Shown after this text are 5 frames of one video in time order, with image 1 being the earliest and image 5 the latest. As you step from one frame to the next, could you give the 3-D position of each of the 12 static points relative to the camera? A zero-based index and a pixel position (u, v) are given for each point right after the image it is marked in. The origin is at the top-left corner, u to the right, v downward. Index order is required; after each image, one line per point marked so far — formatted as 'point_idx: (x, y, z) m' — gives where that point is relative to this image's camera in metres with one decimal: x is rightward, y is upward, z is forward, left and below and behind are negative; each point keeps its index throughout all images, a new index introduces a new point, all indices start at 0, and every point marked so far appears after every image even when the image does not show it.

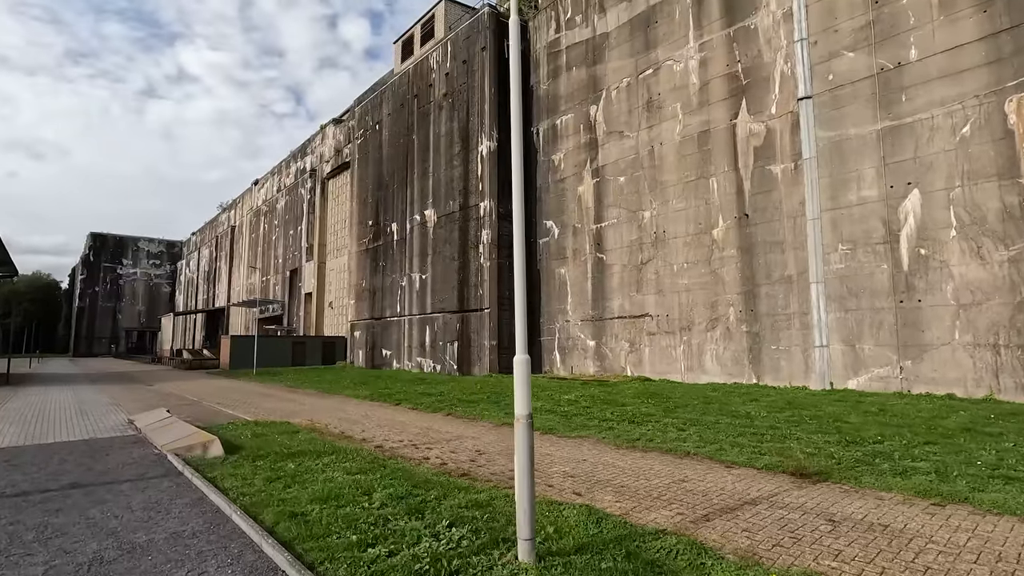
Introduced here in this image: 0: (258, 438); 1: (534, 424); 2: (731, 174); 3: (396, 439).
0: (-4.5, -2.7, +9.6) m
1: (+0.4, -2.8, +11.0) m
2: (+7.7, +4.0, +18.7) m
3: (-2.1, -2.8, +9.8) m
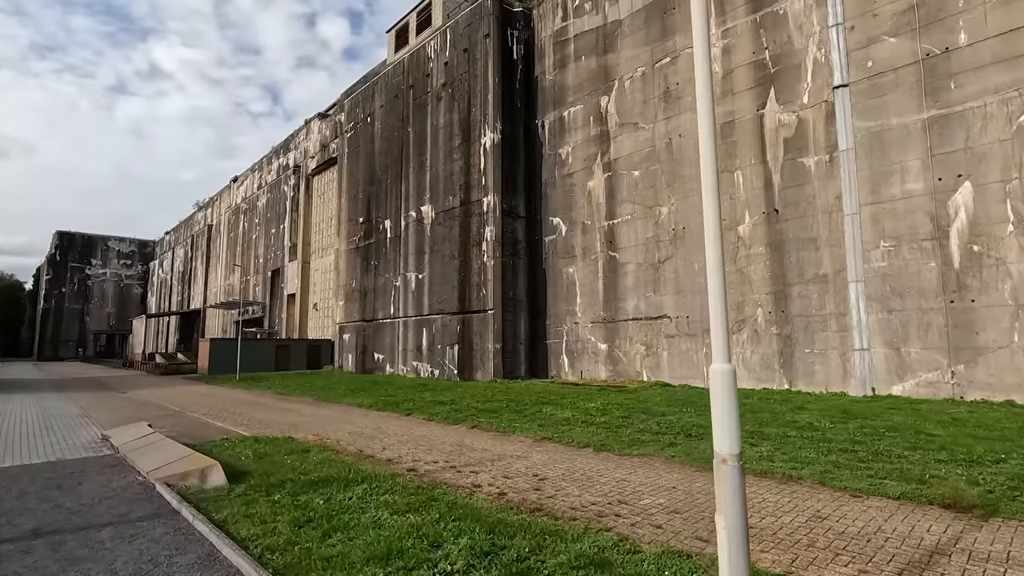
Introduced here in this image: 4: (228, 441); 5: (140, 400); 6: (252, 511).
0: (-3.7, -2.6, +8.0) m
1: (+1.2, -2.7, +9.6) m
2: (+8.2, +4.0, +17.6) m
3: (-1.3, -2.7, +8.4) m
4: (-5.2, -2.8, +9.8) m
5: (-13.6, -4.1, +19.4) m
6: (-2.6, -2.3, +5.4) m
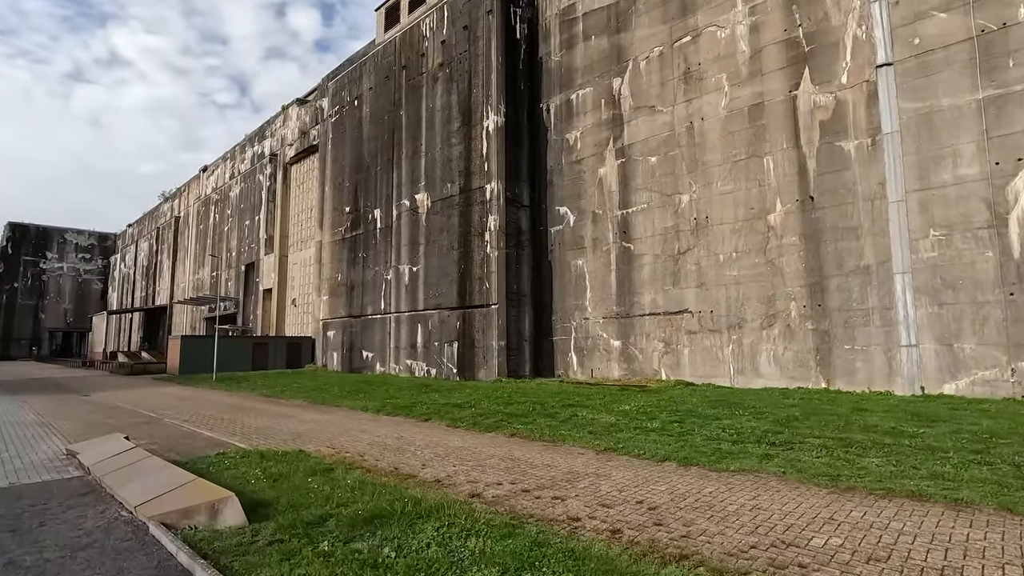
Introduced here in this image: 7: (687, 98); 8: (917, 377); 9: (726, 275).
0: (-2.7, -2.4, +6.4) m
1: (+2.1, -2.5, +8.2) m
2: (+8.7, +4.2, +16.5) m
3: (-0.3, -2.4, +6.8) m
4: (-4.3, -2.6, +8.1) m
5: (-13.2, -3.8, +17.3) m
6: (-1.5, -2.0, +3.8) m
7: (+6.3, +6.9, +19.1) m
8: (+10.7, -2.3, +14.0) m
9: (+7.1, +0.4, +17.7) m
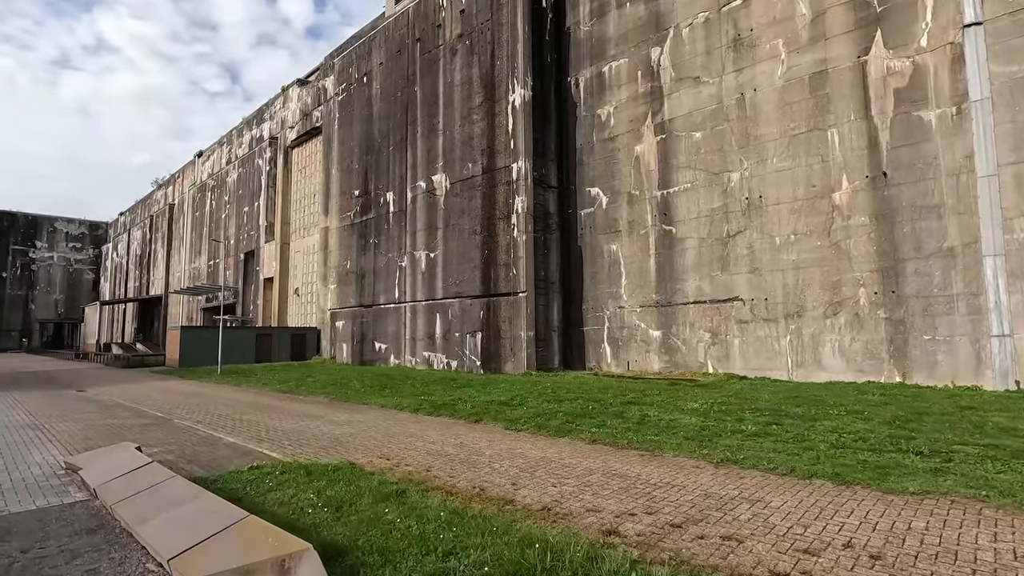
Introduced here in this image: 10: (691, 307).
0: (-1.4, -2.1, +4.9) m
1: (+3.4, -2.2, +6.8) m
2: (+9.9, +4.7, +15.1) m
3: (+1.0, -2.2, +5.4) m
4: (-3.0, -2.3, +6.6) m
5: (-12.0, -3.4, +15.7) m
6: (-0.2, -1.8, +2.3) m
7: (+7.5, +7.3, +17.6) m
8: (+11.9, -1.9, +12.6) m
9: (+8.3, +0.9, +16.2) m
10: (+6.1, -0.7, +18.2) m
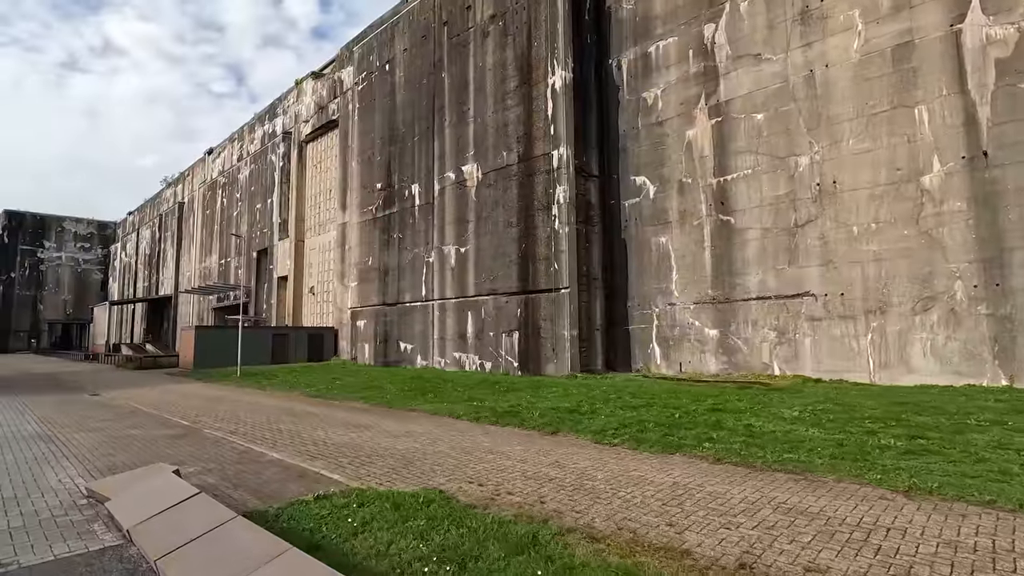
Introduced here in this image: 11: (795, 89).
0: (0.0, -2.0, +3.5) m
1: (+4.8, -2.0, +5.4) m
2: (+11.3, +4.8, +13.6) m
3: (+2.4, -2.0, +4.0) m
4: (-1.6, -2.1, +5.2) m
5: (-10.5, -3.2, +14.4) m
6: (+1.2, -1.7, +0.9) m
7: (+8.9, +7.5, +16.1) m
8: (+13.3, -1.8, +11.1) m
9: (+9.7, +1.1, +14.8) m
10: (+7.6, -0.5, +16.8) m
11: (+8.7, +6.1, +16.2) m
